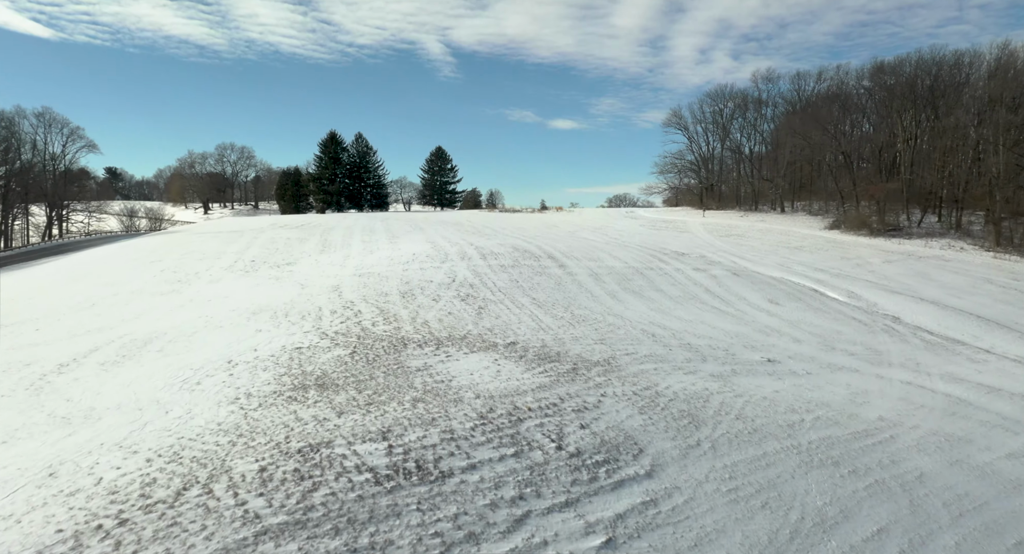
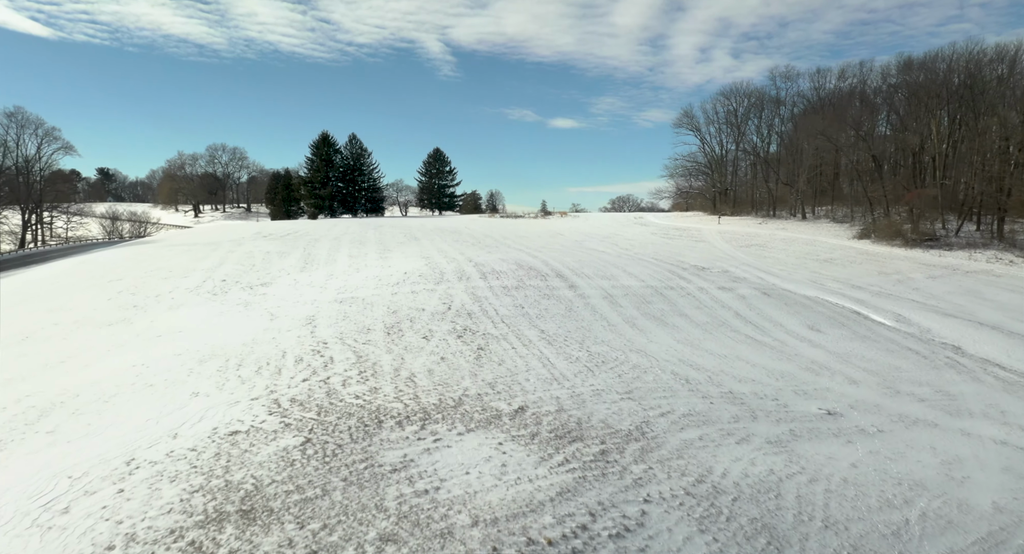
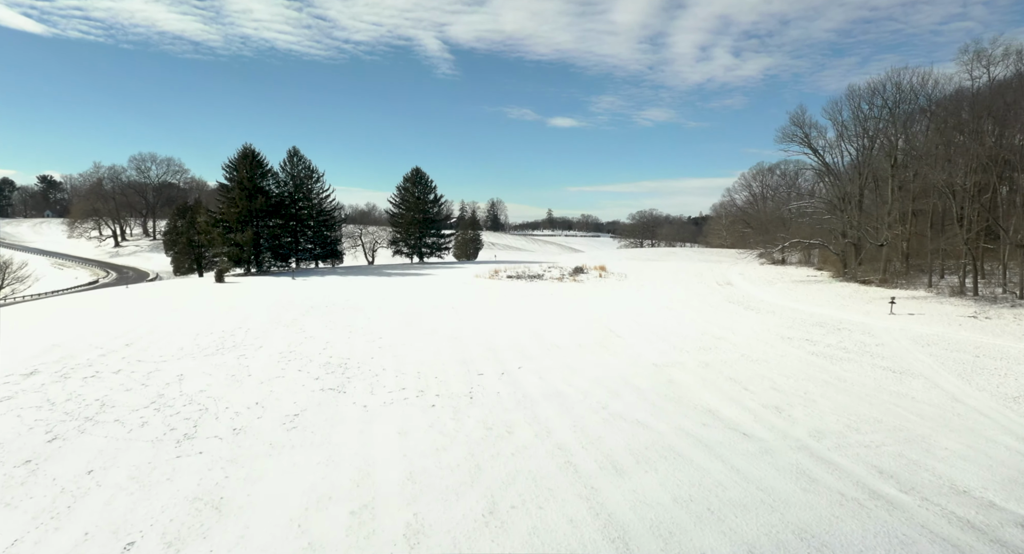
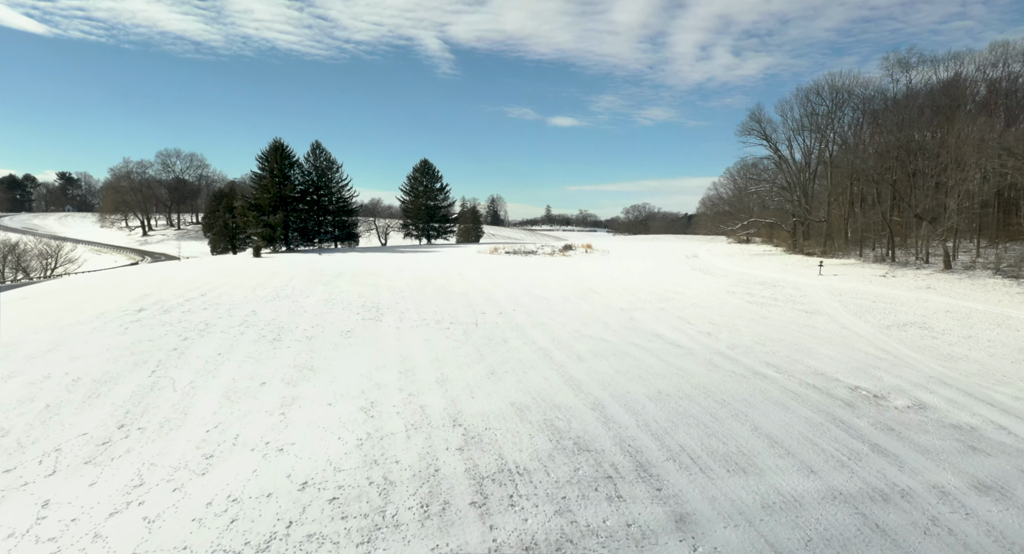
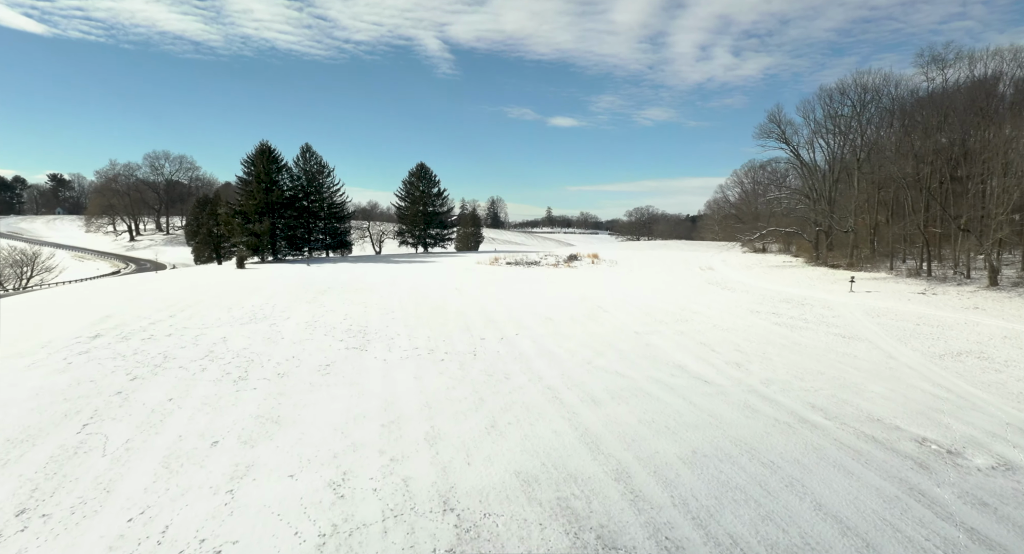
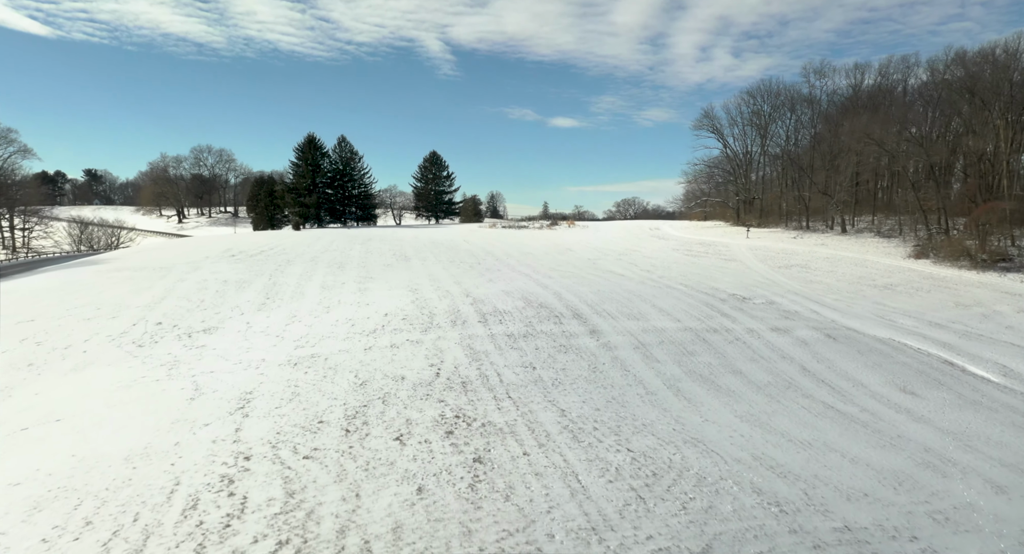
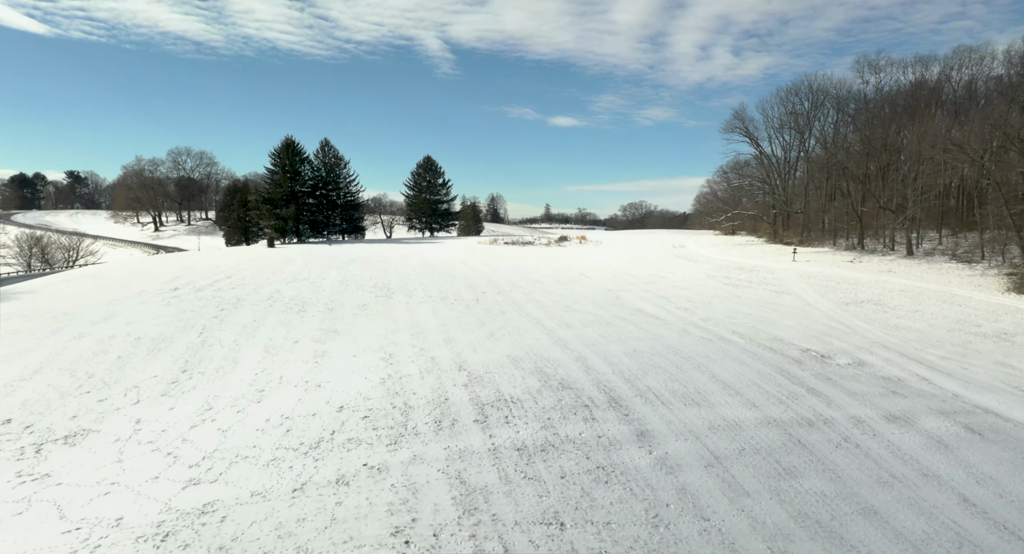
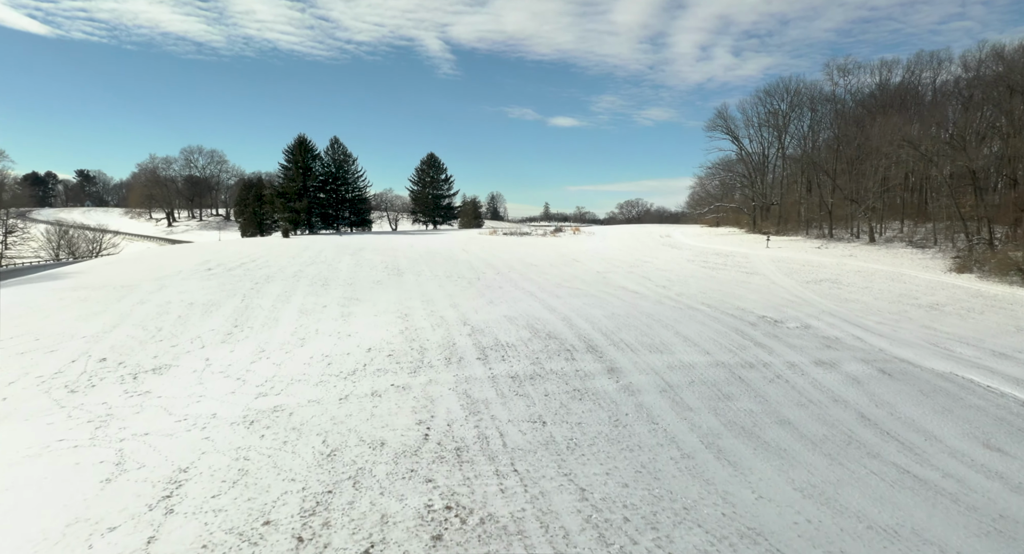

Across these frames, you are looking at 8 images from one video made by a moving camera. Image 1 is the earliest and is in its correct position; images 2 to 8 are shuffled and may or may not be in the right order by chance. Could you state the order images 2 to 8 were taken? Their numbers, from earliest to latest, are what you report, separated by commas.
2, 6, 8, 7, 4, 5, 3
